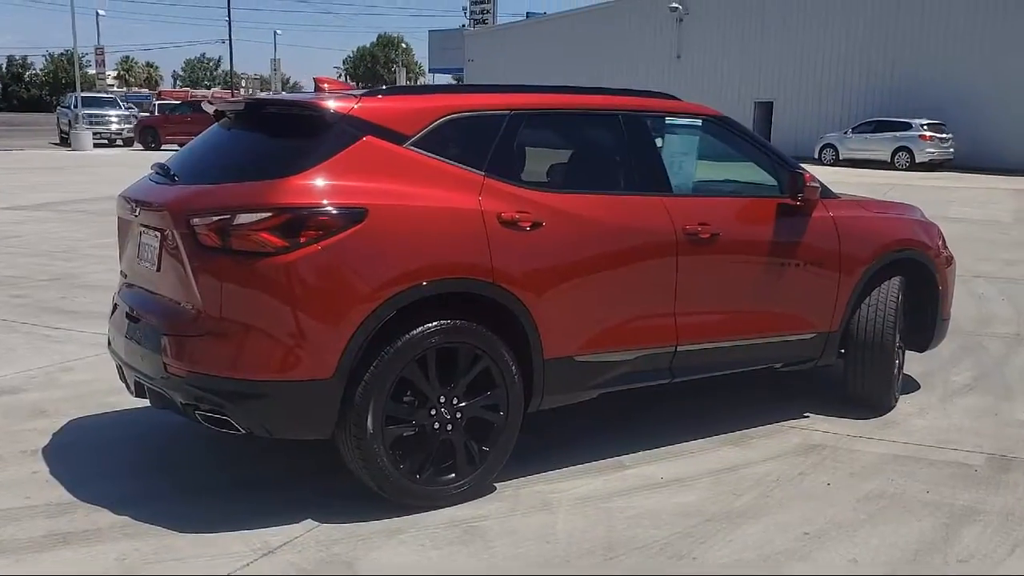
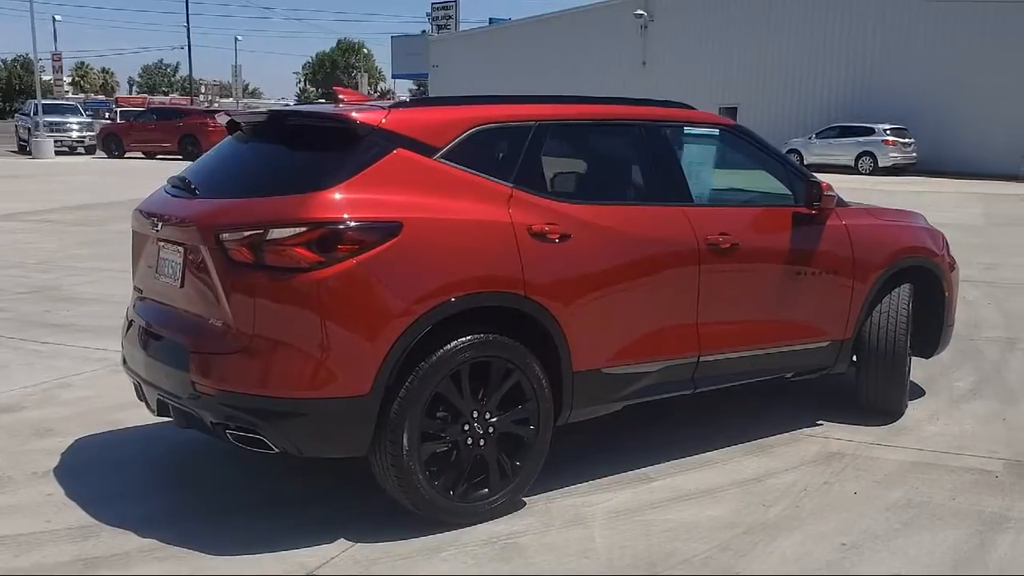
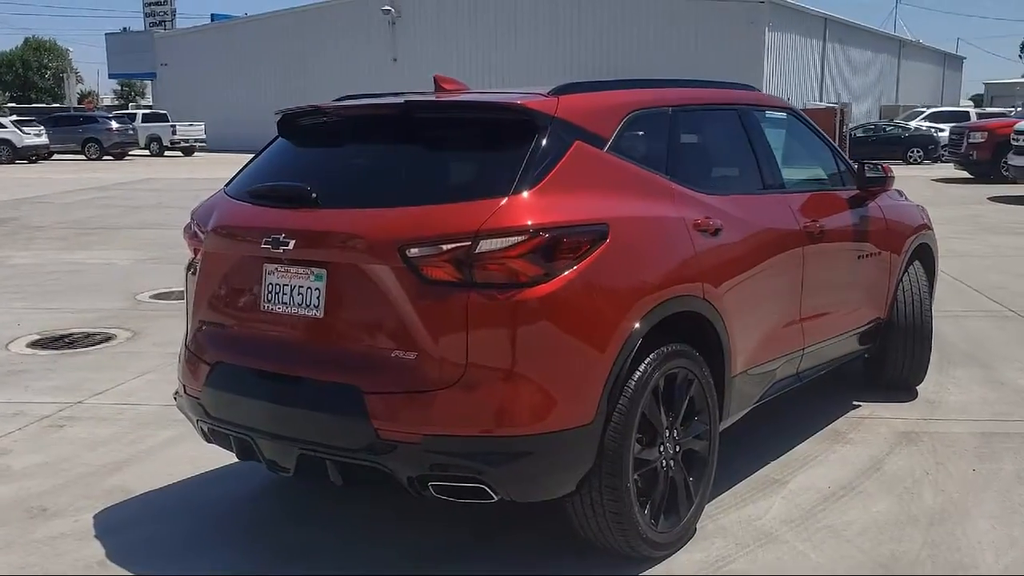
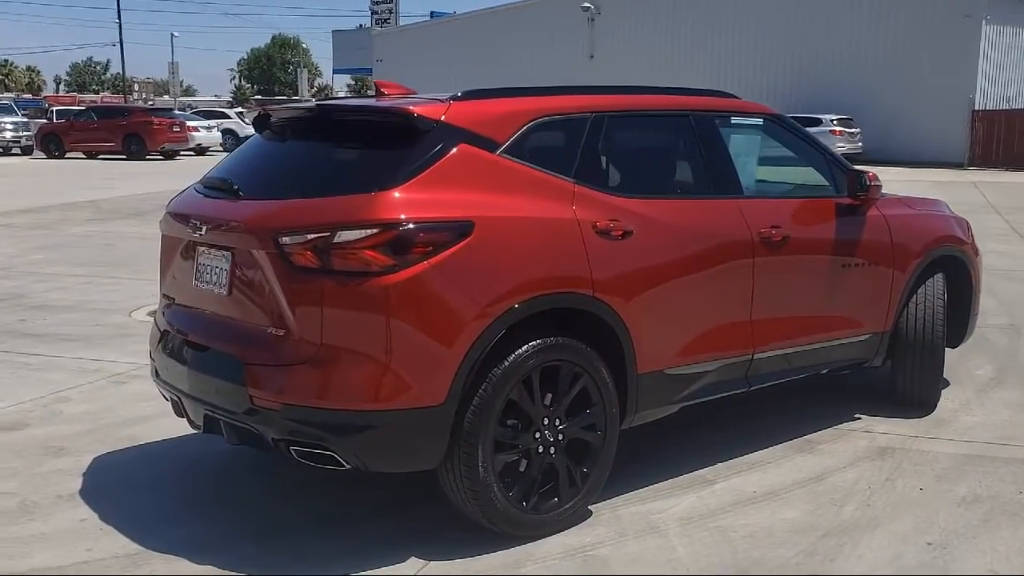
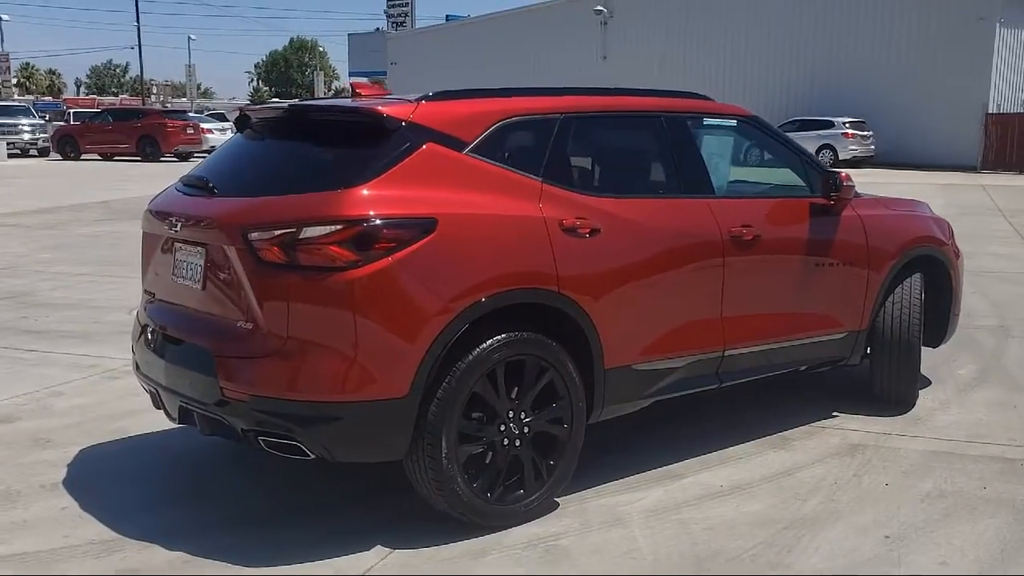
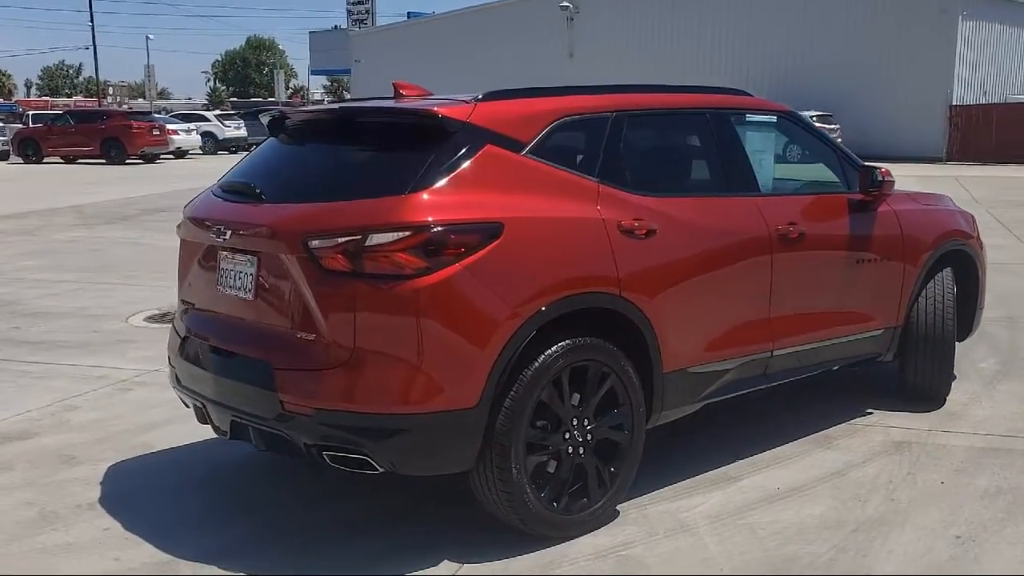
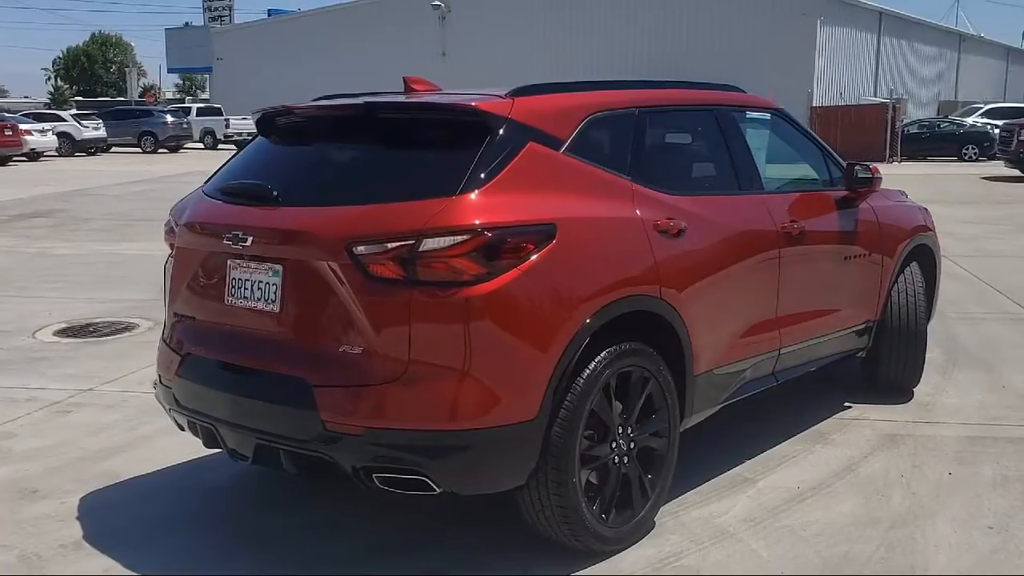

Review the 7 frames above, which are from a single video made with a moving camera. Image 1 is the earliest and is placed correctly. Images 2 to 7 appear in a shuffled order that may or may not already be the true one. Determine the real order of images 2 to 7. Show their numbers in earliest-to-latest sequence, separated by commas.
2, 5, 4, 6, 7, 3
